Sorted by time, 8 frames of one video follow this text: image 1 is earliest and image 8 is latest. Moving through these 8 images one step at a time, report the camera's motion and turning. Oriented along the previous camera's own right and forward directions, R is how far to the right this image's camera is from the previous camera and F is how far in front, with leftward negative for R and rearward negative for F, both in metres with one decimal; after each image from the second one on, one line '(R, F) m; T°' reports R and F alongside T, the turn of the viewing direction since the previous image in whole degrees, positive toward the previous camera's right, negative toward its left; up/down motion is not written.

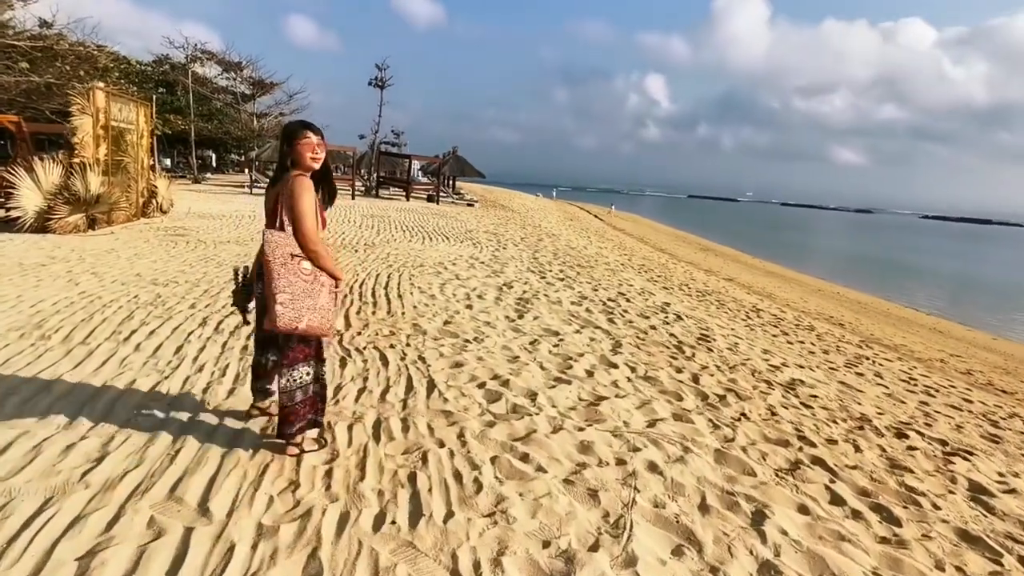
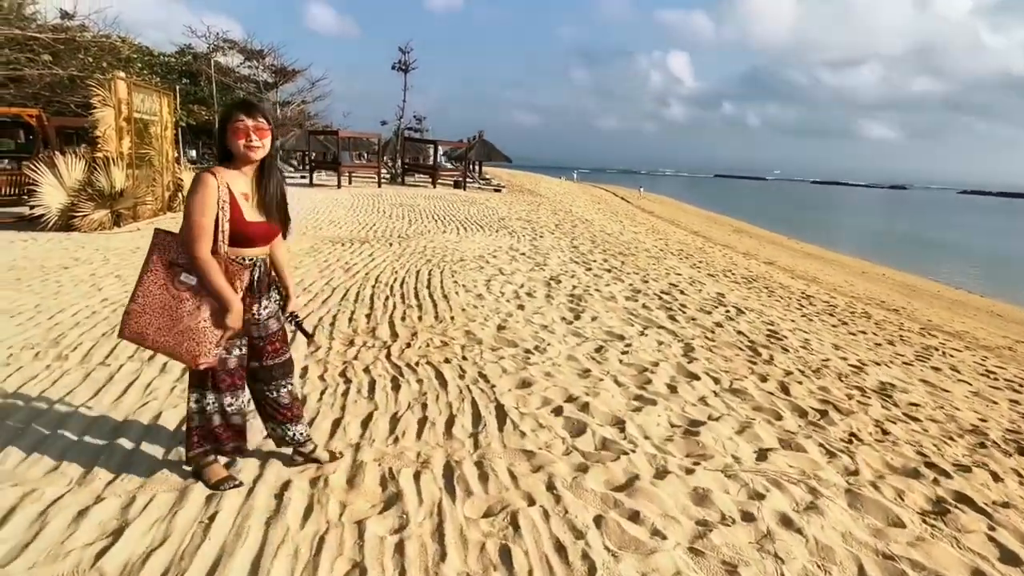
(-0.4, +0.7) m; -2°
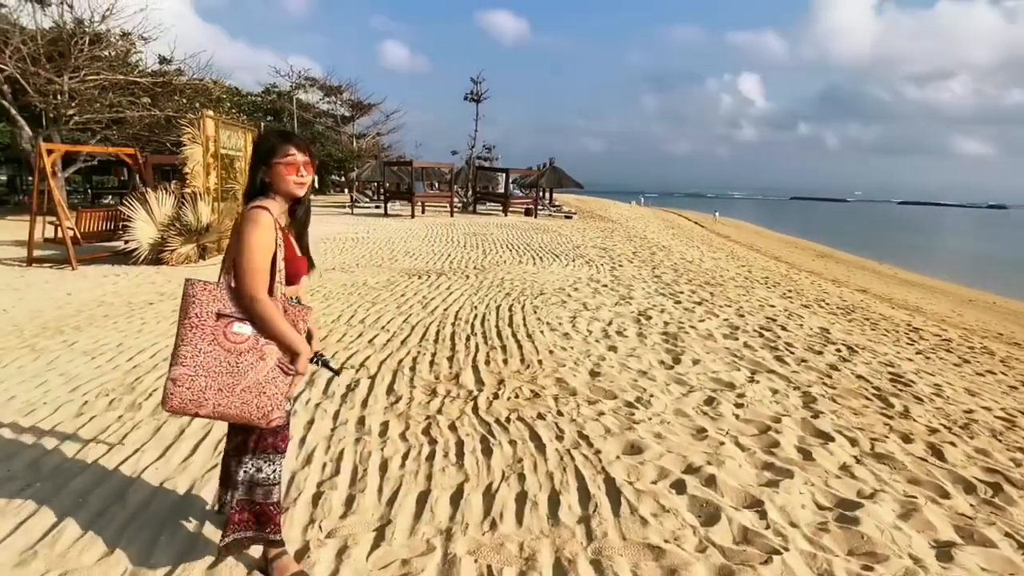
(-0.2, +0.5) m; -6°
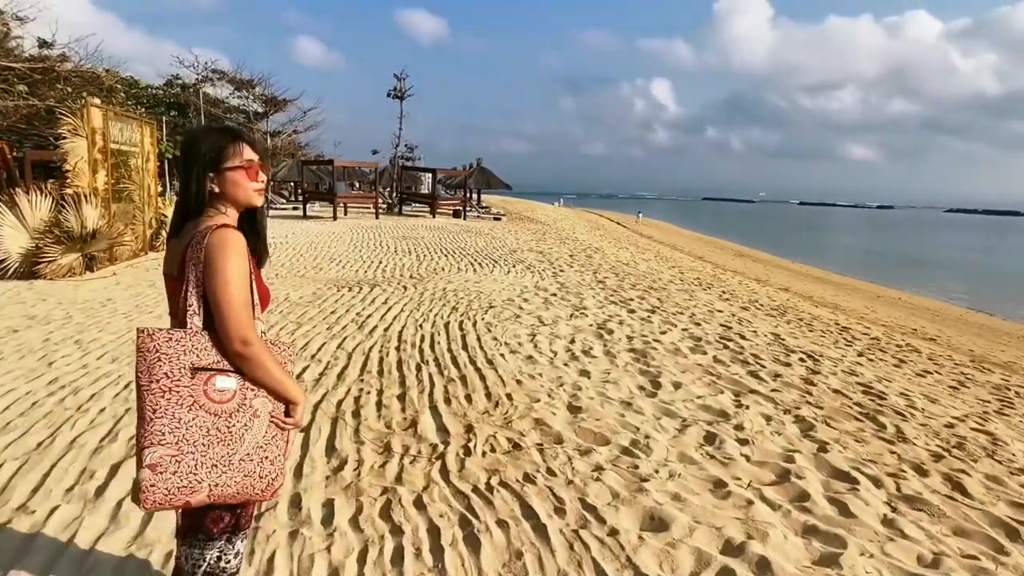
(-0.3, +0.9) m; +7°
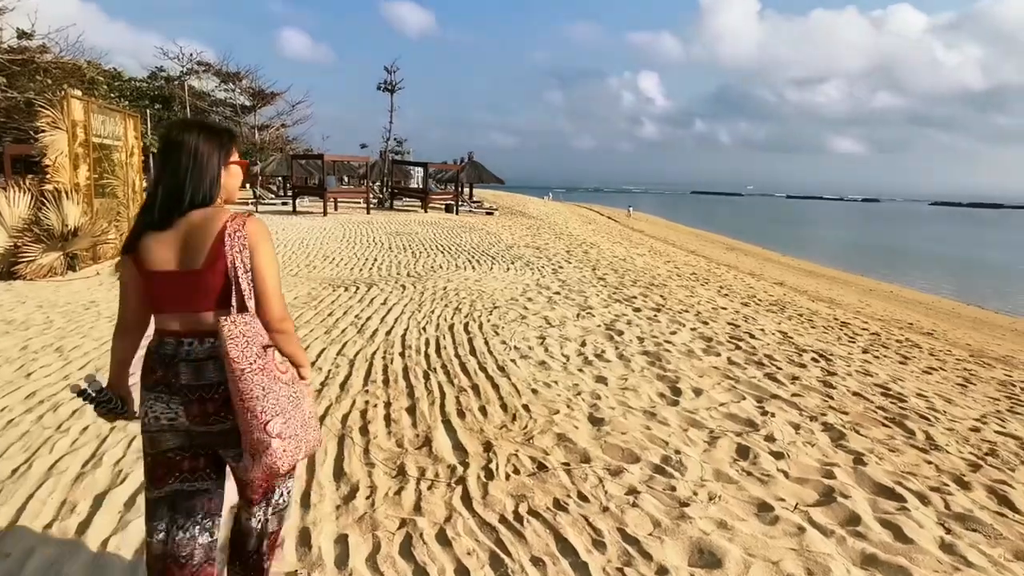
(-0.2, +0.3) m; +1°
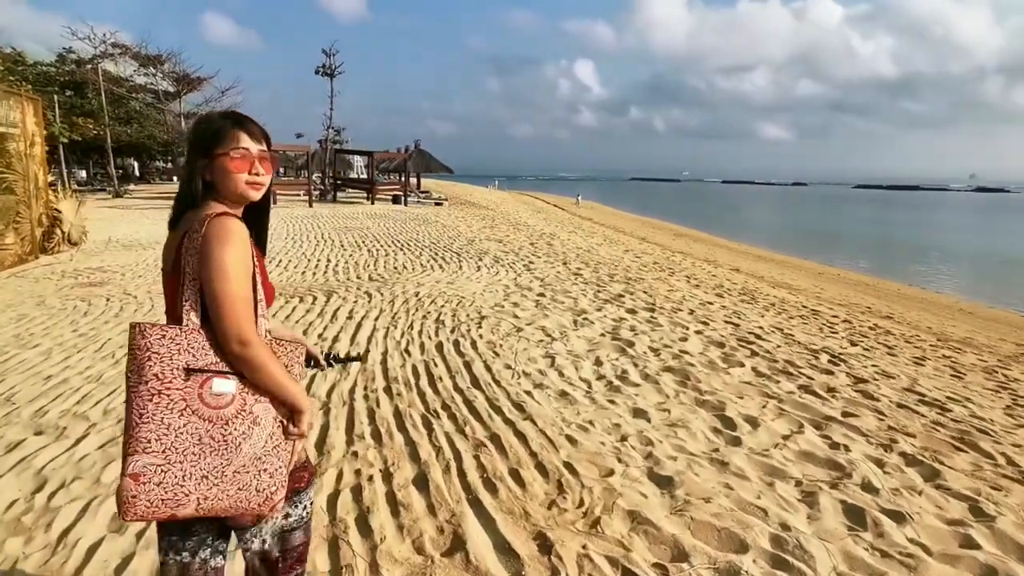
(-0.5, +1.1) m; +5°
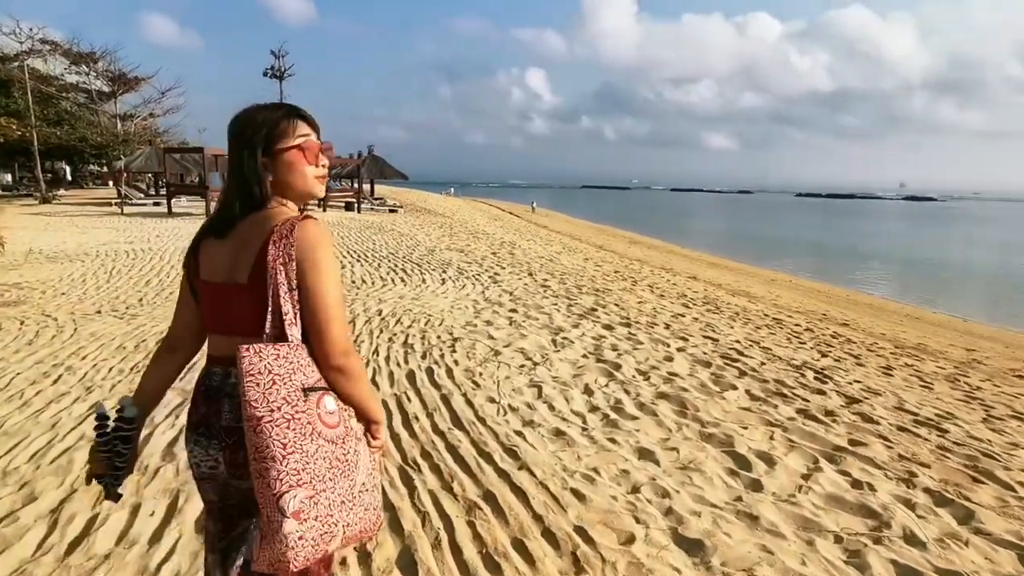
(-0.2, +0.6) m; +4°
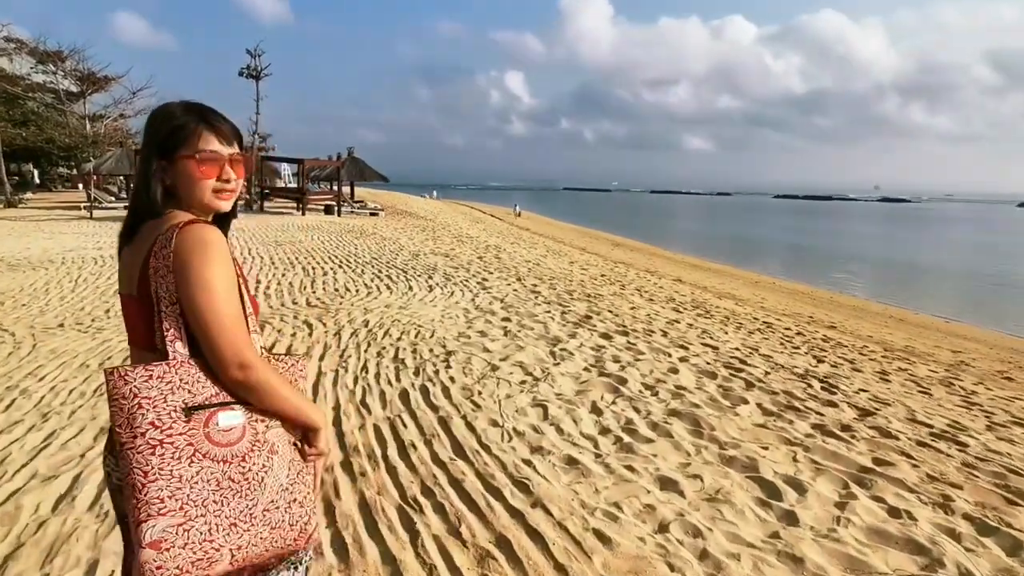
(-0.2, +0.4) m; +2°
